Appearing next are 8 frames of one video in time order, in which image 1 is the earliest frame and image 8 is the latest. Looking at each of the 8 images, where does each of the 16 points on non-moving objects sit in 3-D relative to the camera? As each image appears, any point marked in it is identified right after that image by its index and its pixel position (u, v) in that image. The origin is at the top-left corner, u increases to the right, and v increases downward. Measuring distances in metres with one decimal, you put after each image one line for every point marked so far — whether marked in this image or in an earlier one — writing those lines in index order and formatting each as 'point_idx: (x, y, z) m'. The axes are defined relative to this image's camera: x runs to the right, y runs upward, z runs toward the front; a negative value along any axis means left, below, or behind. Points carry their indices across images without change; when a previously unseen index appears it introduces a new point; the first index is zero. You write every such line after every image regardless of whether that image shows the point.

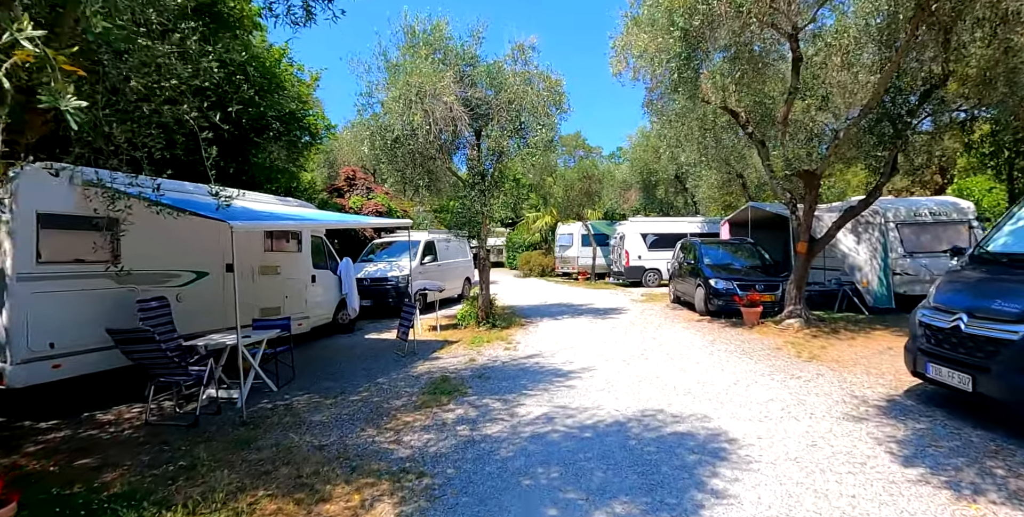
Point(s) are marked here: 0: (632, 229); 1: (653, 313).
0: (+4.3, +1.1, +18.1) m
1: (+3.2, -1.2, +11.7) m
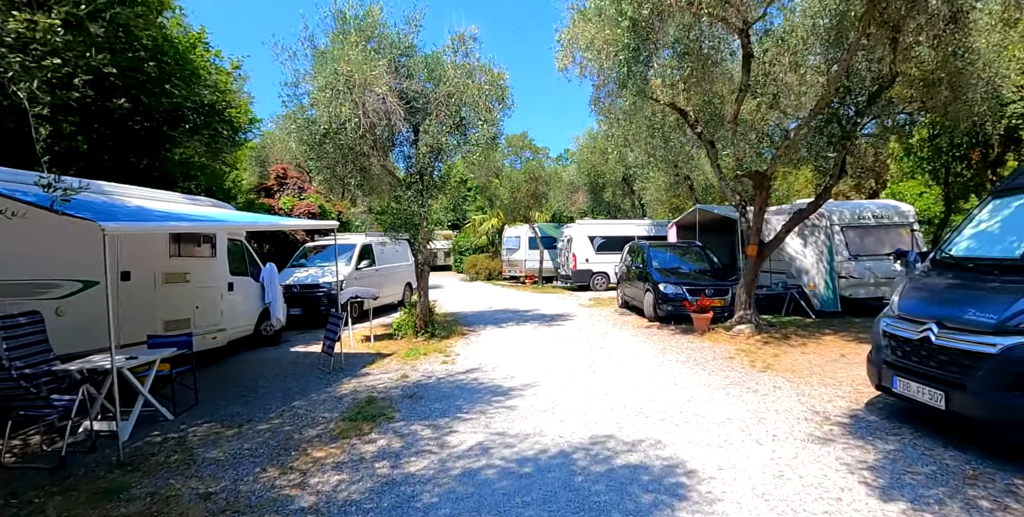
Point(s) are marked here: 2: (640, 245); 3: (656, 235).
0: (+2.3, +1.0, +17.7) m
1: (+1.9, -1.3, +11.2) m
2: (+3.3, +0.4, +13.1) m
3: (+5.2, +0.9, +18.0) m
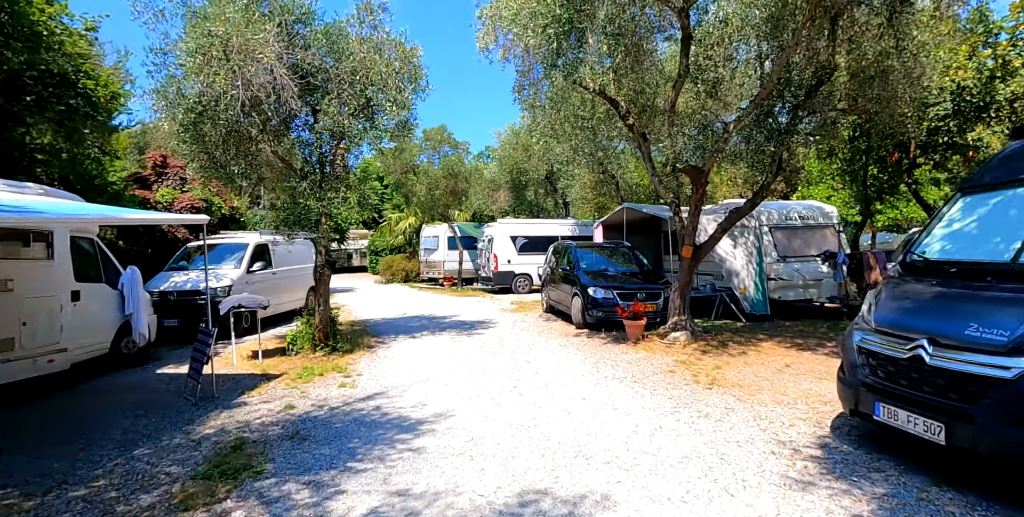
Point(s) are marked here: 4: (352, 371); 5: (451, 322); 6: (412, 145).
0: (-0.5, +0.9, +16.6) m
1: (+0.1, -1.3, +10.1) m
2: (+1.3, +0.4, +12.3) m
3: (+2.4, +0.8, +17.4) m
4: (-2.3, -1.7, +7.3) m
5: (-1.3, -1.3, +10.7) m
6: (-3.8, +4.3, +18.1) m
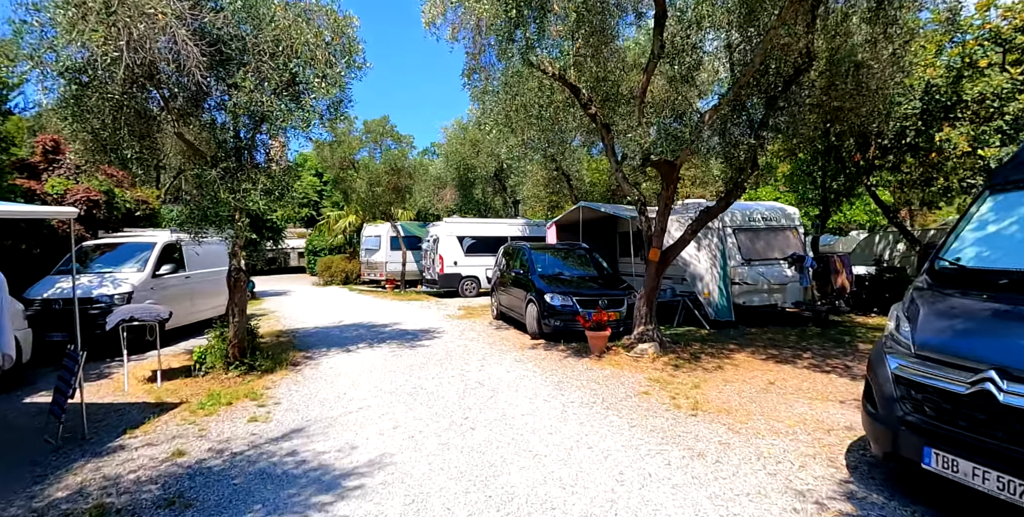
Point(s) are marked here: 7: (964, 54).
0: (-2.1, +0.9, +15.5) m
1: (-0.8, -1.4, +9.1) m
2: (+0.1, +0.3, +11.3) m
3: (+0.6, +0.8, +16.6) m
4: (-3.0, -1.7, +6.0) m
5: (-2.3, -1.4, +9.5) m
6: (-5.6, +4.2, +16.6) m
7: (+7.8, +3.5, +8.5) m
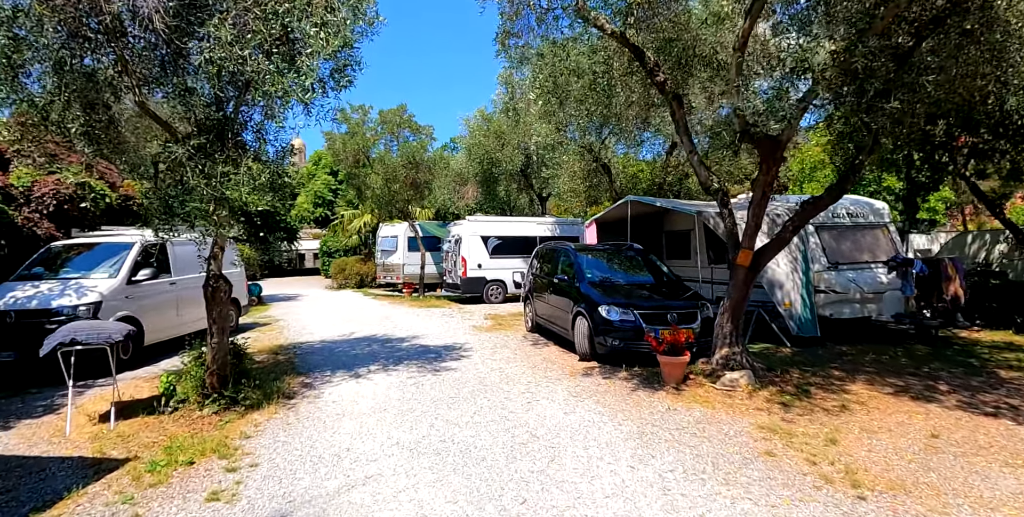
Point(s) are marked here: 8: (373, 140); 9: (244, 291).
0: (-1.2, +0.8, +14.0) m
1: (-0.1, -1.4, +7.5) m
2: (+0.9, +0.3, +9.7) m
3: (+1.5, +0.7, +15.0) m
4: (-2.4, -1.7, +4.5) m
5: (-1.6, -1.4, +8.0) m
6: (-4.6, +4.1, +15.2) m
7: (+8.4, +3.5, +6.7) m
8: (-4.3, +3.6, +15.1) m
9: (-5.4, -0.7, +9.8) m
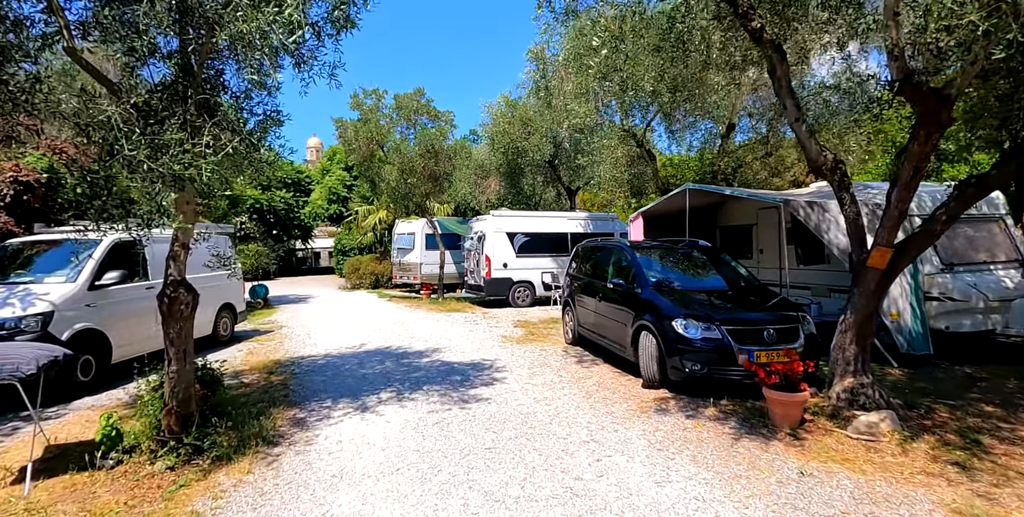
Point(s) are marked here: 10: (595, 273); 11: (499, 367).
0: (-0.5, +0.8, +12.6) m
1: (+0.4, -1.4, +6.1) m
2: (+1.5, +0.3, +8.3) m
3: (+2.3, +0.7, +13.5) m
4: (-1.9, -1.7, +3.1) m
5: (-1.1, -1.4, +6.6) m
6: (-3.9, +4.2, +13.9) m
7: (+9.0, +3.5, +4.9) m
8: (-3.5, +3.7, +13.8) m
9: (-4.7, -0.7, +8.5) m
10: (+1.2, -0.2, +7.6) m
11: (-0.2, -1.4, +6.4) m
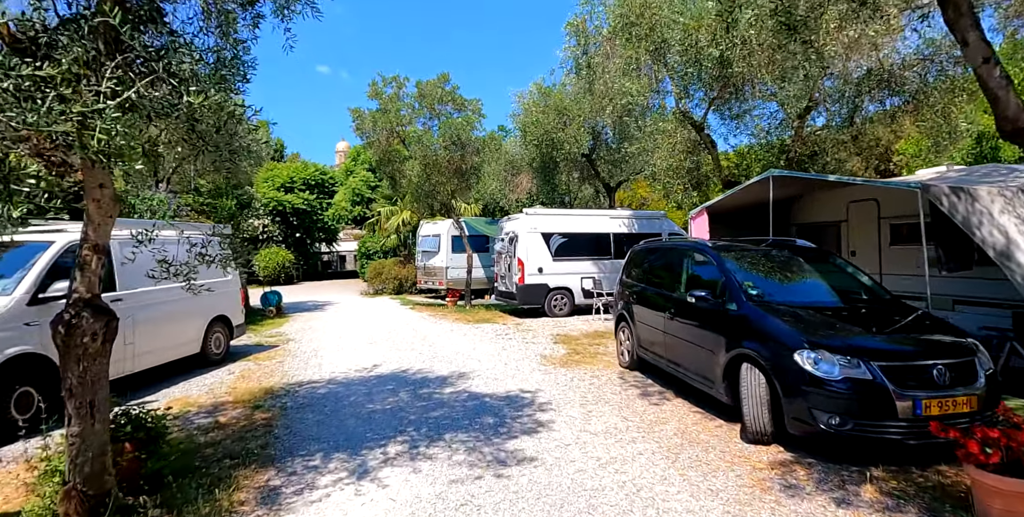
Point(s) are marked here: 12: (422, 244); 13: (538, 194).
0: (+0.3, +0.8, +11.2) m
1: (+0.9, -1.5, +4.7) m
2: (+2.0, +0.2, +6.8) m
3: (+3.2, +0.6, +11.9) m
4: (-1.6, -1.8, +1.8) m
5: (-0.6, -1.5, +5.2) m
6: (-3.0, +4.1, +12.7) m
7: (+9.3, +3.5, +3.1) m
8: (-2.6, +3.6, +12.5) m
9: (-4.1, -0.7, +7.4) m
10: (+1.8, -0.3, +6.1) m
11: (+0.3, -1.5, +5.0) m
12: (-3.0, +0.5, +16.0) m
13: (+0.8, +2.0, +15.5) m
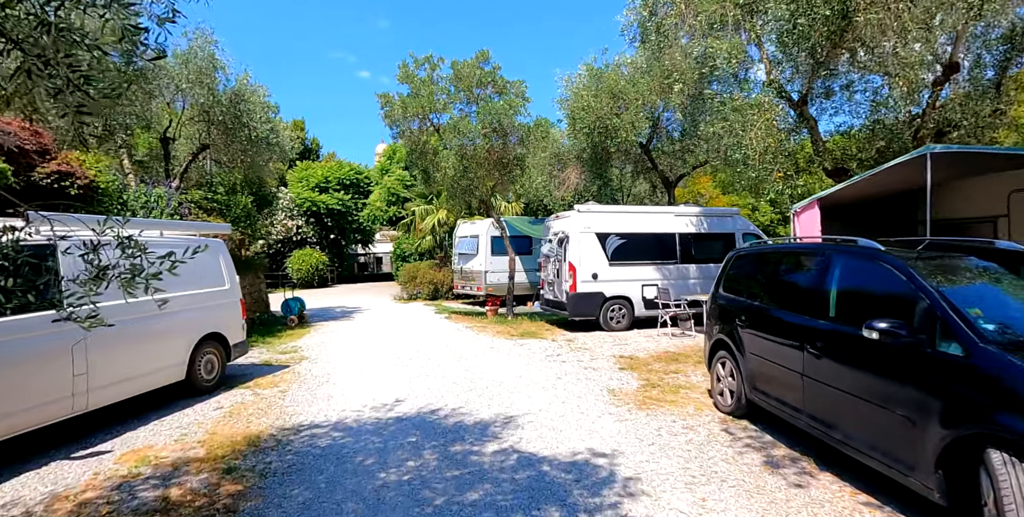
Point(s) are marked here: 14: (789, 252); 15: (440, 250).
0: (+1.3, +0.7, +9.6) m
1: (+1.3, -1.5, +3.1) m
2: (+2.7, +0.2, +5.1) m
3: (+4.2, +0.5, +10.1) m
4: (-1.4, -1.8, +0.4) m
5: (-0.1, -1.5, +3.7) m
6: (-1.9, +4.0, +11.4) m
7: (+9.7, +3.4, +0.8) m
8: (-1.5, +3.5, +11.2) m
9: (-3.4, -0.8, +6.1) m
10: (+2.4, -0.4, +4.4) m
11: (+0.8, -1.5, +3.4) m
12: (-1.6, +0.4, +14.7) m
13: (+2.1, +1.9, +13.8) m
14: (+2.6, 0.0, +4.3) m
15: (-2.9, +0.4, +19.8) m
